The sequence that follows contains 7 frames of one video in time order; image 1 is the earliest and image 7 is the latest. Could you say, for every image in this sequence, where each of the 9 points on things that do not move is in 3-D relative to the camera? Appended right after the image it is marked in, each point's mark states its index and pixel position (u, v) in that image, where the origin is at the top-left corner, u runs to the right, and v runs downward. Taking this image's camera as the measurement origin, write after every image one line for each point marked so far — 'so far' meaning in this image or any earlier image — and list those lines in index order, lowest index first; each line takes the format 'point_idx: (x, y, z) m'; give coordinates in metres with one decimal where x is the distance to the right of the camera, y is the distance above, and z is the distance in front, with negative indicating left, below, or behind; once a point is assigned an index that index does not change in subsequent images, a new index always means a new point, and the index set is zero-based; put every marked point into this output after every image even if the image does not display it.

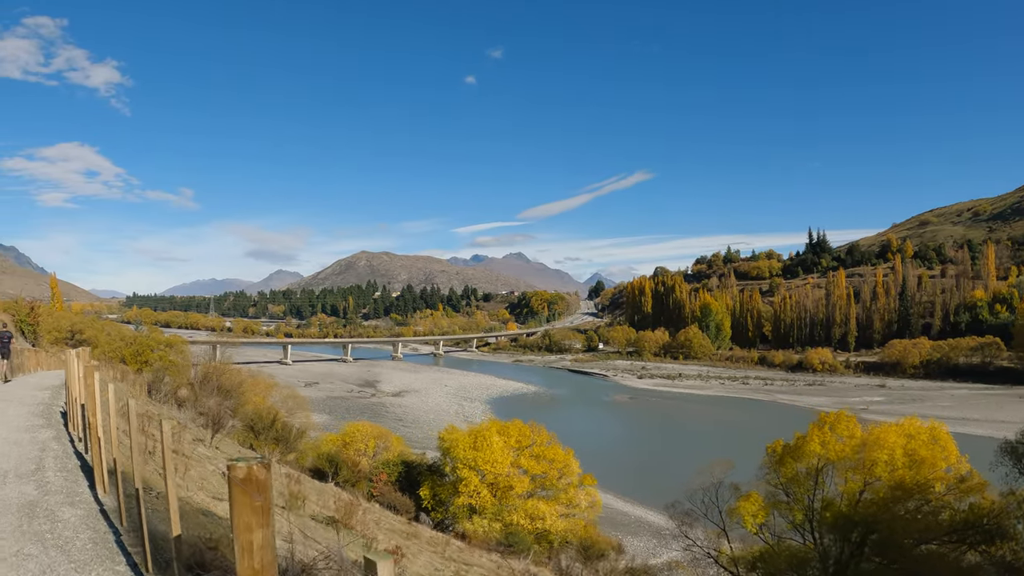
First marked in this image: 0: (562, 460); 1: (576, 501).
0: (+1.4, -5.8, +17.7) m
1: (+1.7, -6.8, +17.4) m
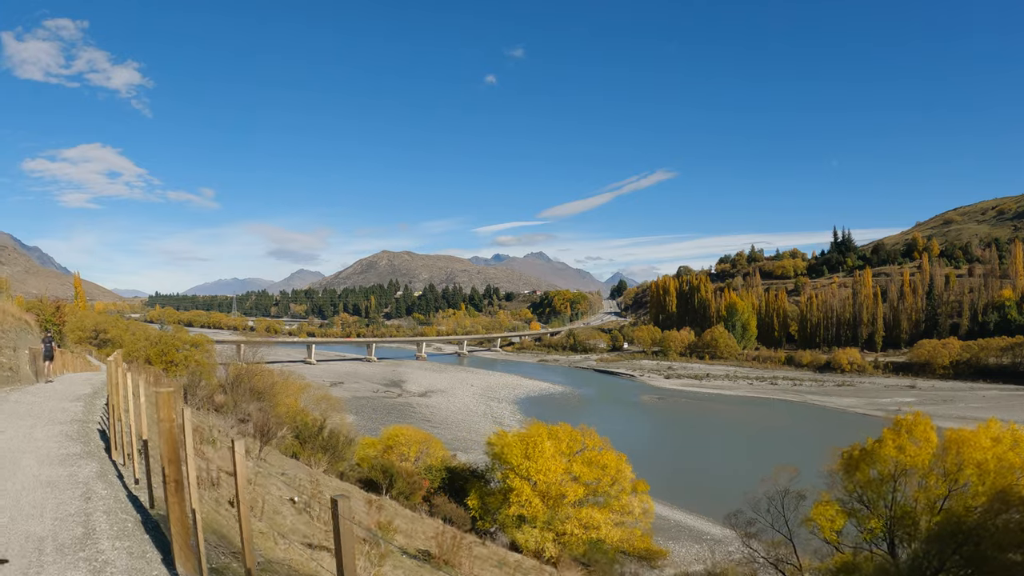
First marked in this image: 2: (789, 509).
0: (+3.0, -5.4, +16.2) m
1: (+3.3, -6.5, +15.8) m
2: (+10.2, -8.1, +19.7) m
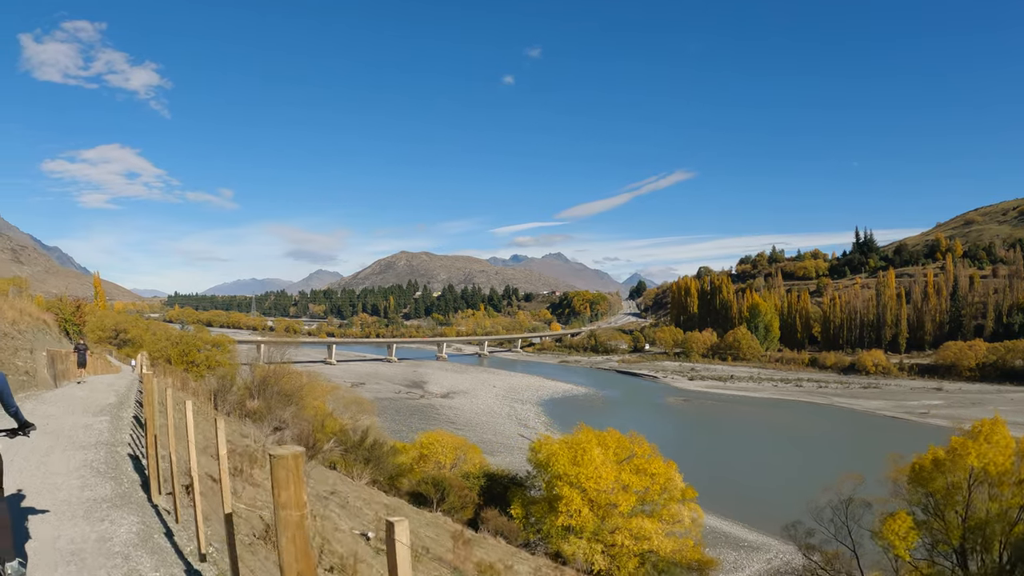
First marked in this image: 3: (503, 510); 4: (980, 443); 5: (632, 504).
0: (+4.2, -5.2, +15.0) m
1: (+4.4, -6.2, +14.6) m
2: (+11.5, -7.9, +18.2) m
3: (-0.1, -5.9, +14.5) m
4: (+14.4, -4.7, +16.6) m
5: (+3.1, -5.6, +14.0) m
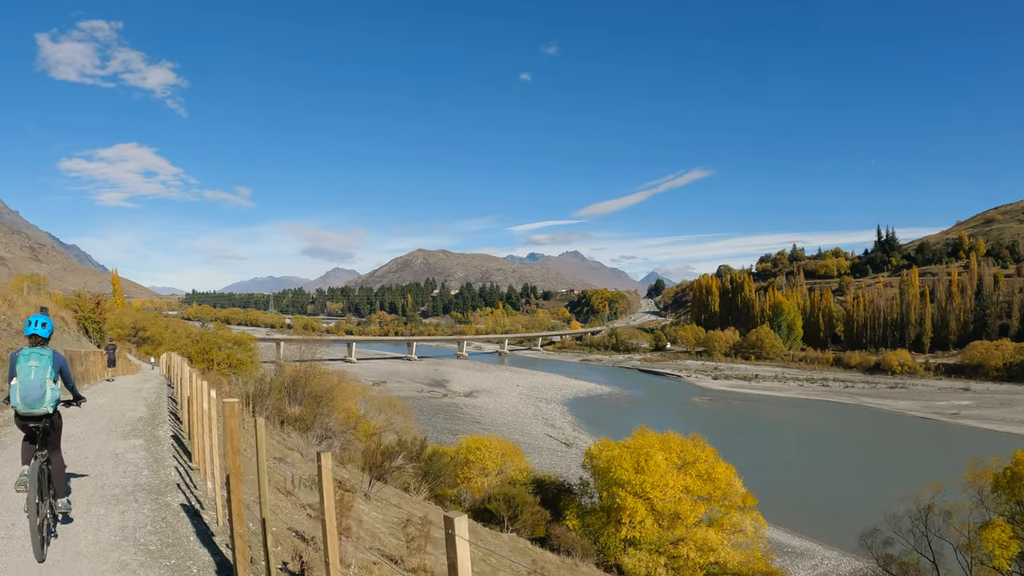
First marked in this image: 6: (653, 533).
0: (+5.3, -4.8, +13.6) m
1: (+5.6, -5.8, +13.1) m
2: (+12.8, -7.4, +16.6) m
3: (+1.1, -5.5, +13.2) m
4: (+15.6, -4.2, +14.9) m
5: (+4.3, -5.2, +12.6) m
6: (+3.2, -5.6, +12.3) m
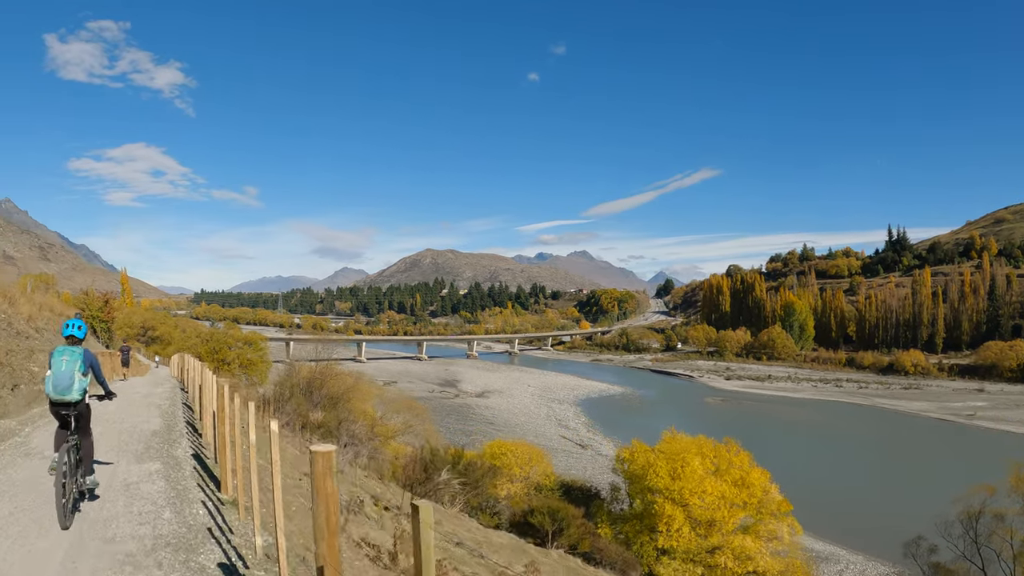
0: (+5.9, -4.6, +12.8) m
1: (+6.2, -5.6, +12.4) m
2: (+13.4, -7.3, +15.8) m
3: (+1.6, -5.4, +12.5) m
4: (+16.2, -4.0, +14.0) m
5: (+4.8, -5.0, +11.8) m
6: (+3.7, -5.4, +11.5) m
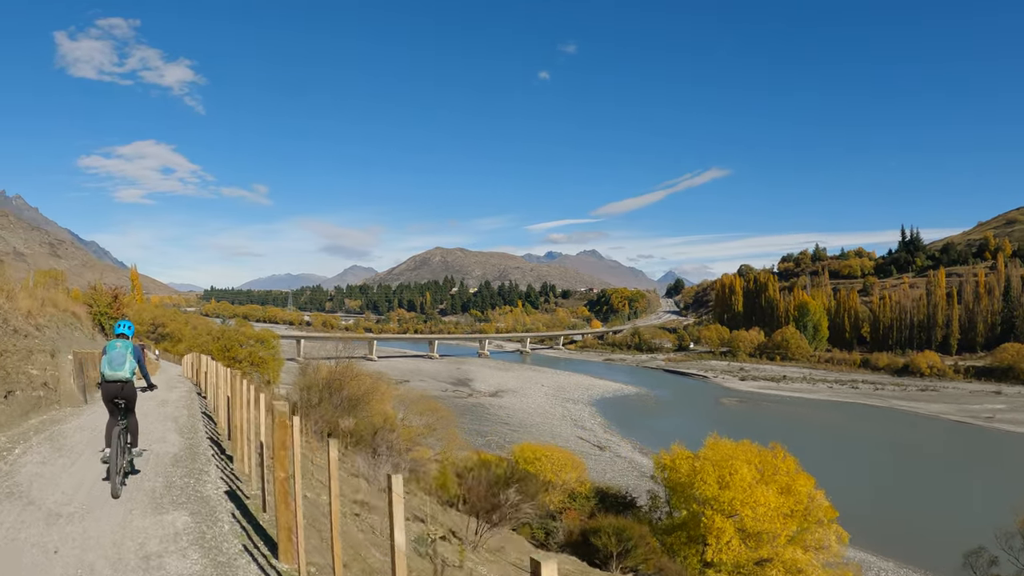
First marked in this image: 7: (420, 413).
0: (+6.5, -4.4, +11.8) m
1: (+6.8, -5.4, +11.4) m
2: (+14.0, -7.1, +14.7) m
3: (+2.2, -5.2, +11.6) m
4: (+16.8, -3.8, +13.0) m
5: (+5.4, -4.8, +10.9) m
6: (+4.3, -5.2, +10.6) m
7: (-3.7, -4.6, +19.7) m
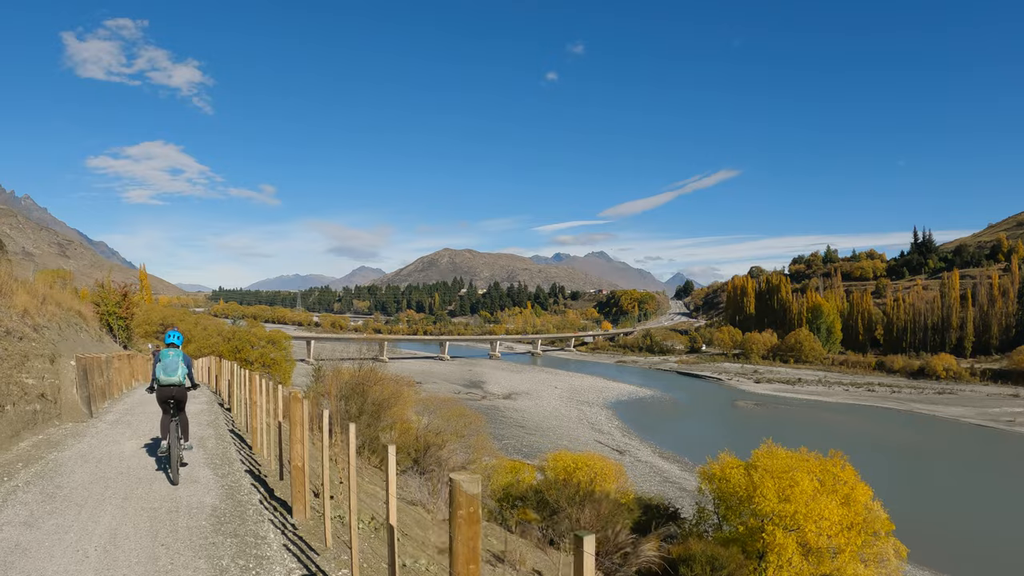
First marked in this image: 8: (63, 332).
0: (+7.1, -4.2, +10.8) m
1: (+7.4, -5.2, +10.4) m
2: (+14.7, -6.9, +13.6) m
3: (+2.8, -5.0, +10.6) m
4: (+17.4, -3.6, +11.8) m
5: (+6.0, -4.6, +9.8) m
6: (+4.9, -5.0, +9.6) m
7: (-3.0, -4.4, +18.7) m
8: (-16.8, -1.5, +19.9) m
